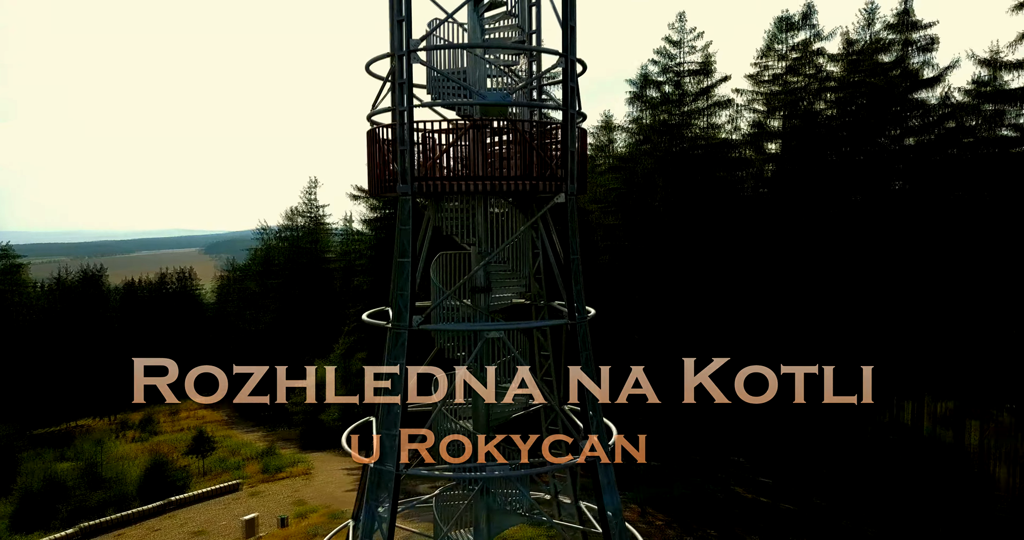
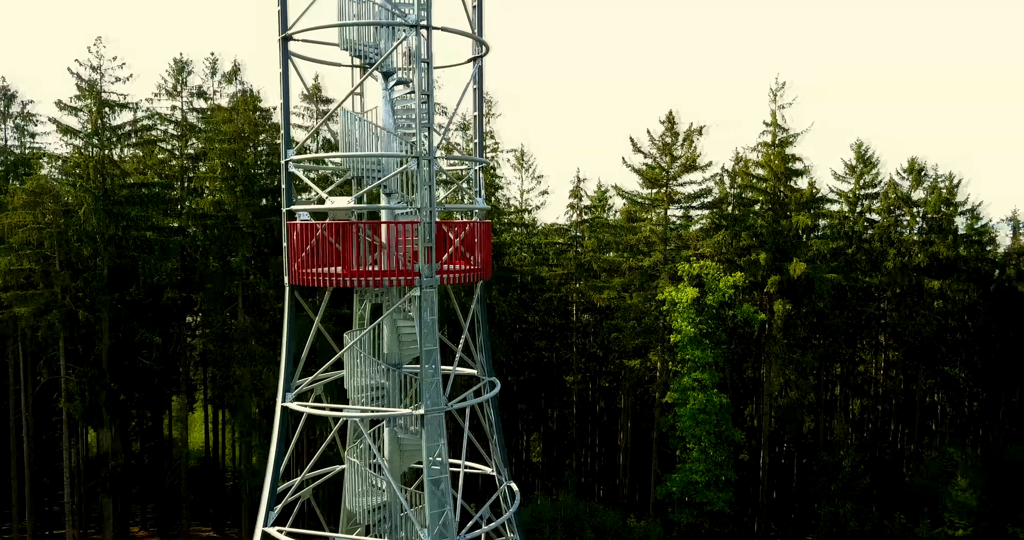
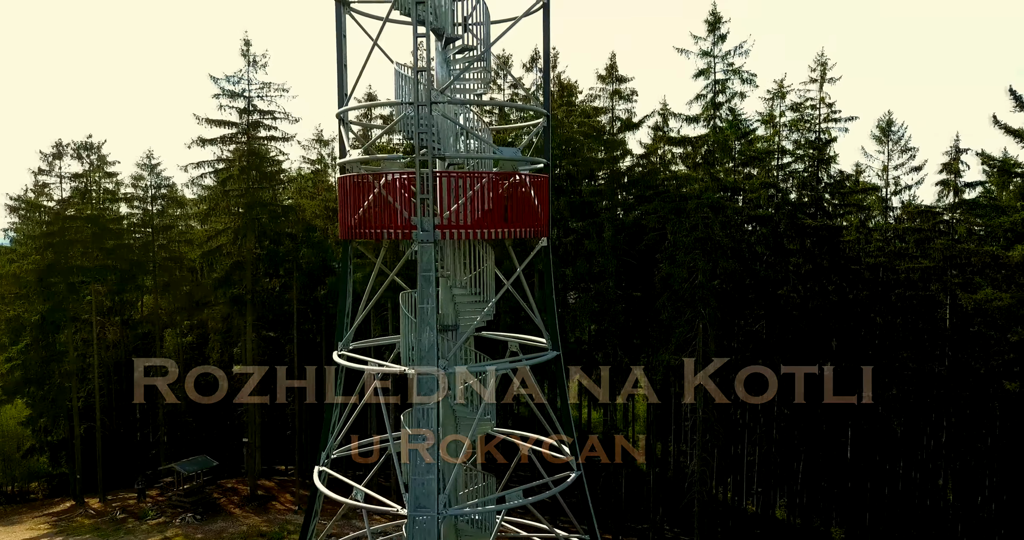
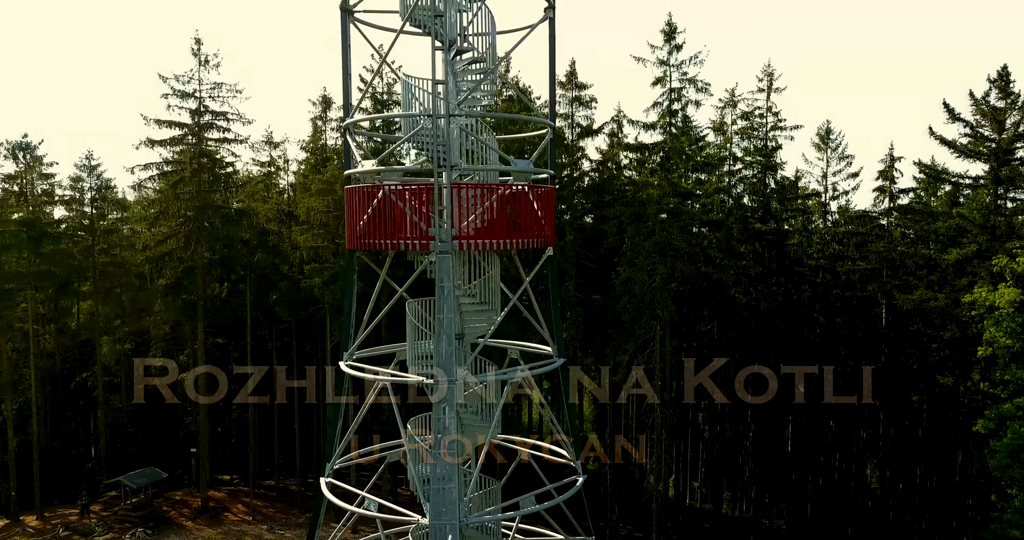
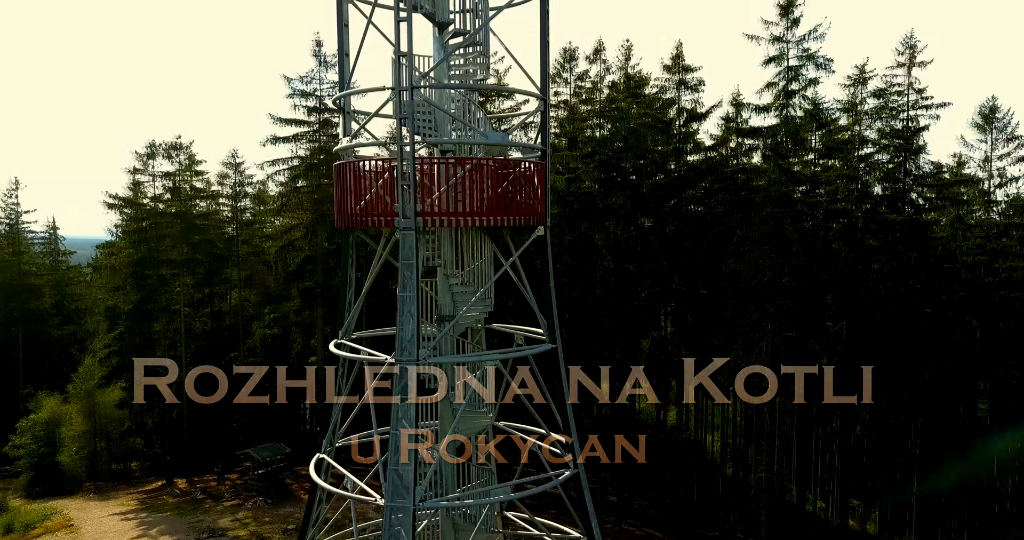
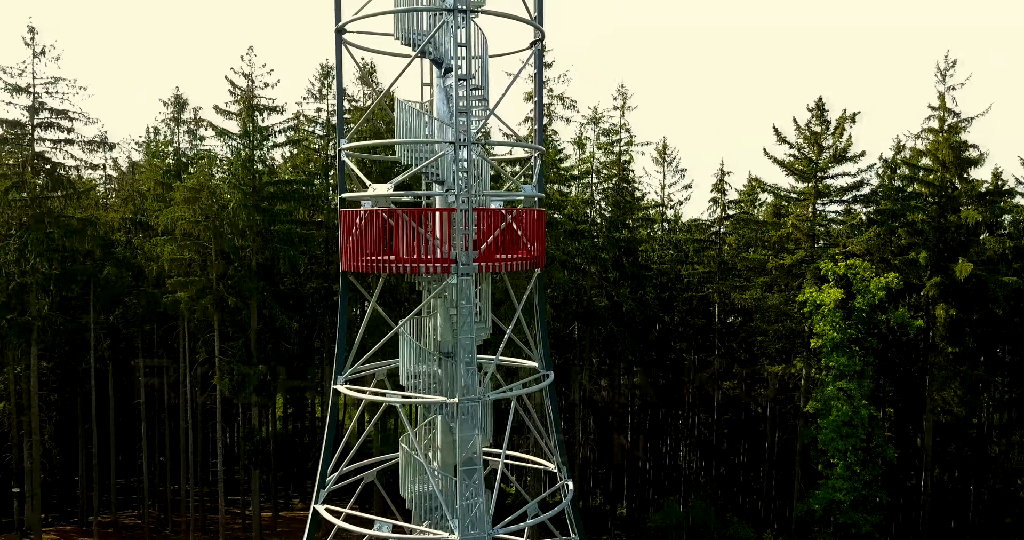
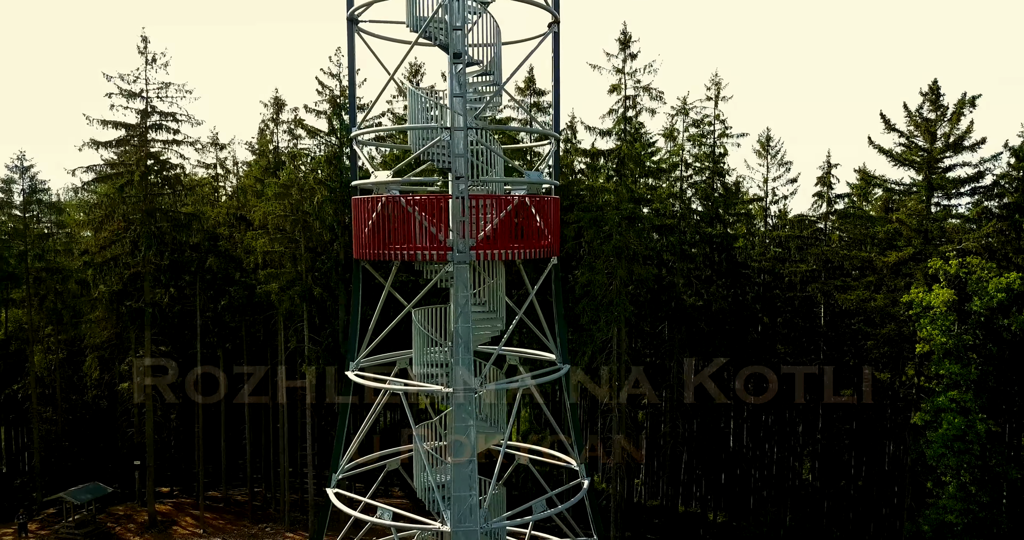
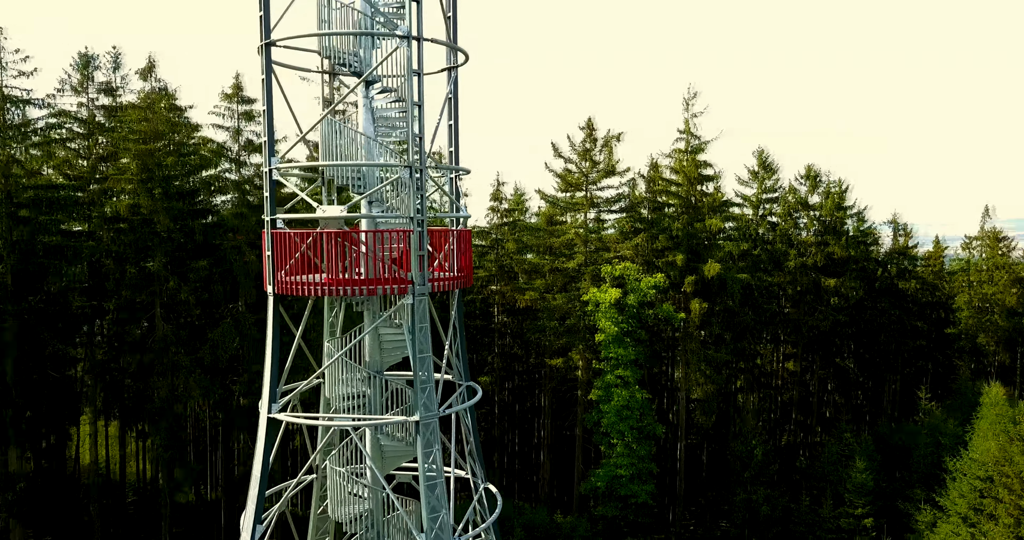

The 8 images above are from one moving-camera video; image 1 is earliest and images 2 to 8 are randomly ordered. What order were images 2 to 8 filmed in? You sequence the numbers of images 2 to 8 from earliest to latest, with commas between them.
5, 3, 4, 7, 6, 2, 8
